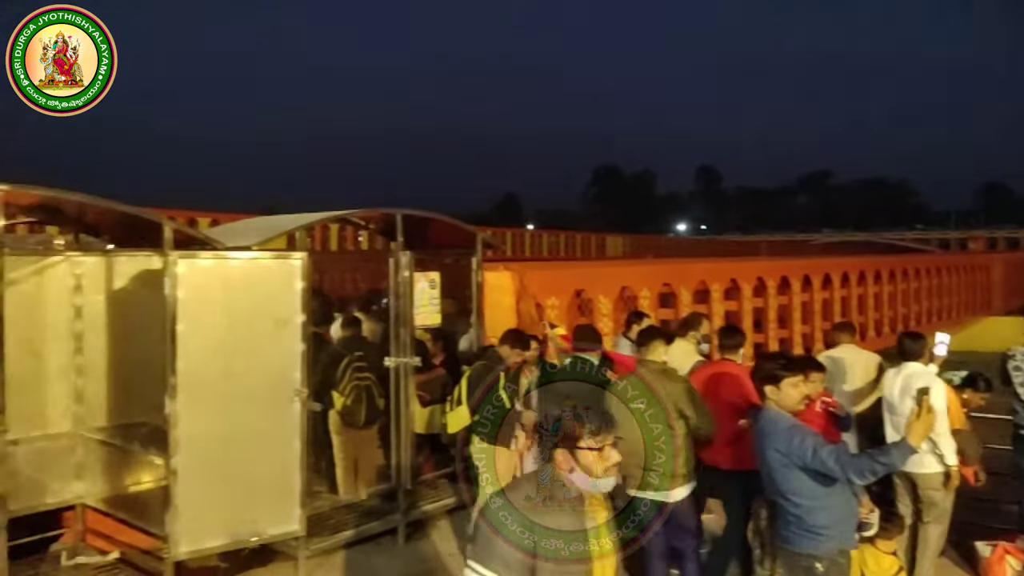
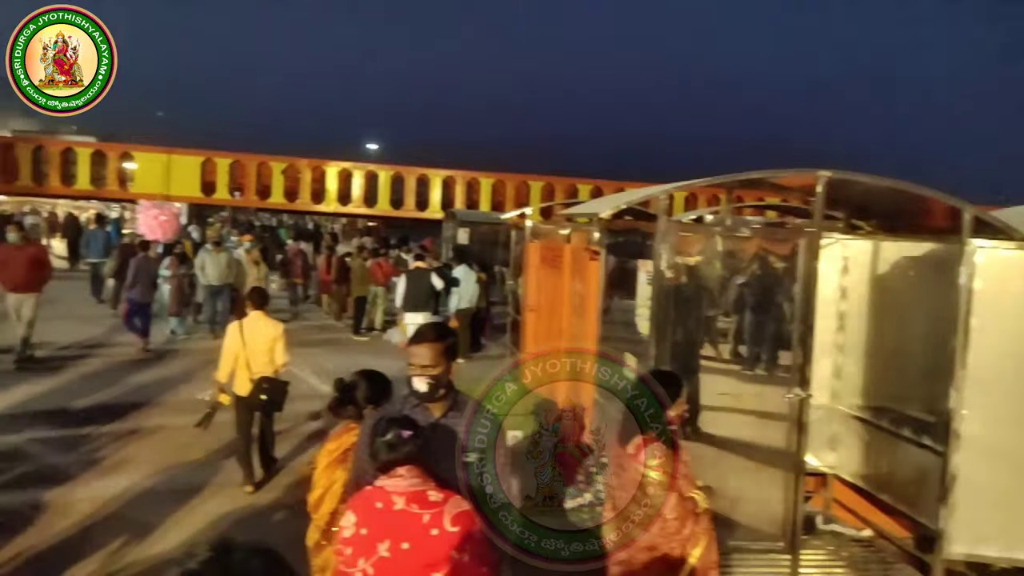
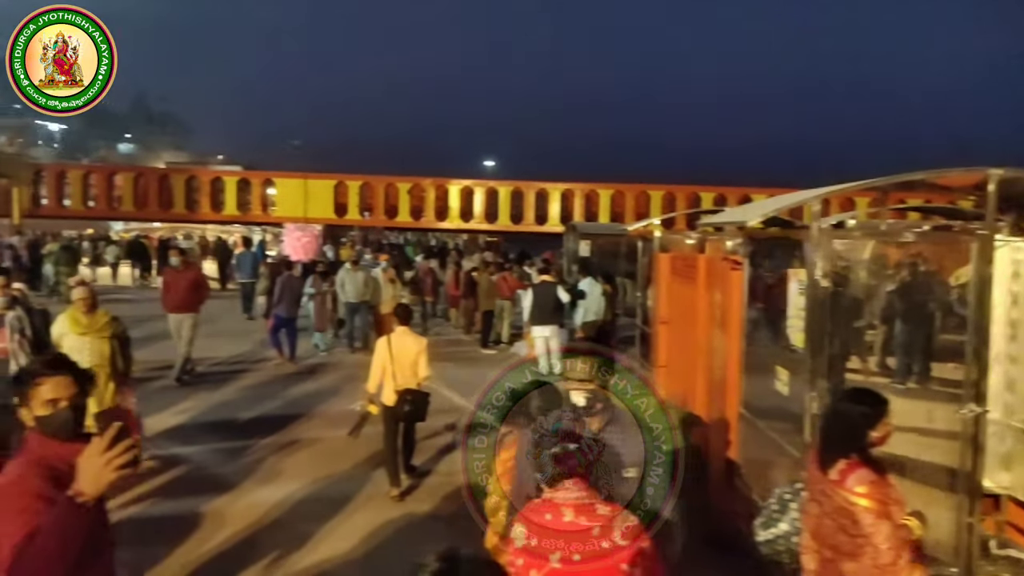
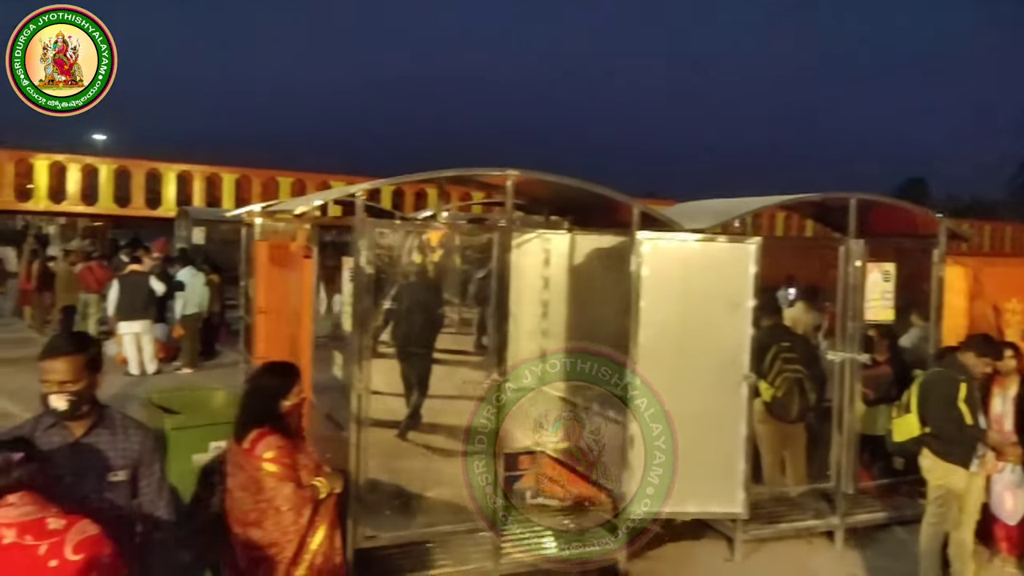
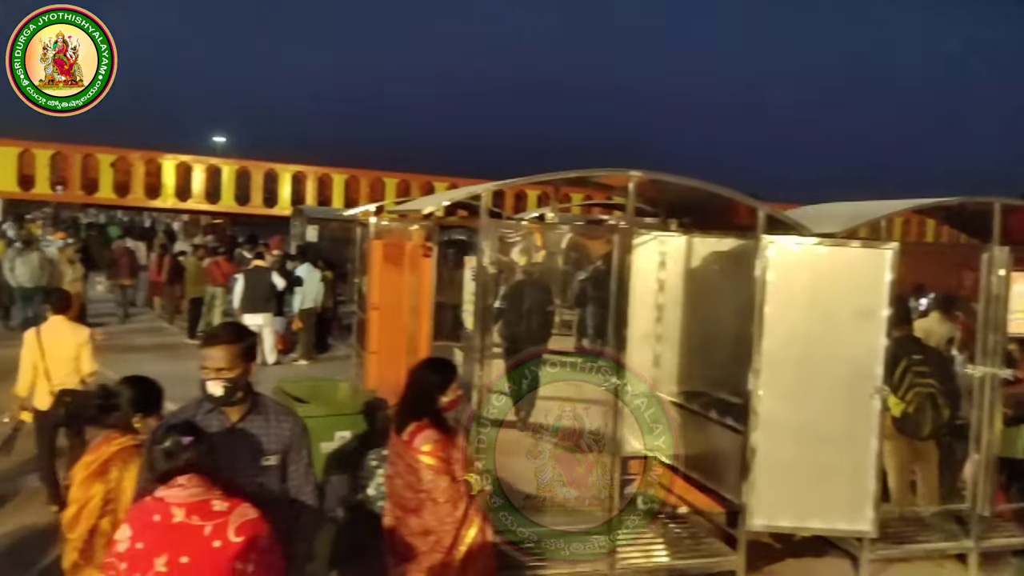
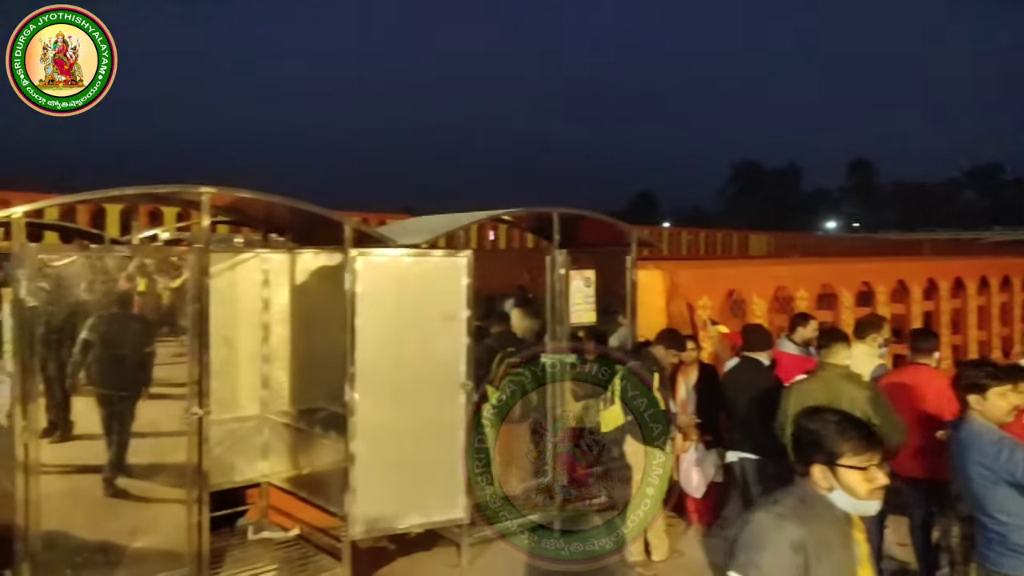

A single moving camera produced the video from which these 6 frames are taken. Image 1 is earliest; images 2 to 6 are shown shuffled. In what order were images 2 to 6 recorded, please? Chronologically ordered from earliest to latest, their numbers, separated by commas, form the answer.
6, 4, 5, 2, 3
